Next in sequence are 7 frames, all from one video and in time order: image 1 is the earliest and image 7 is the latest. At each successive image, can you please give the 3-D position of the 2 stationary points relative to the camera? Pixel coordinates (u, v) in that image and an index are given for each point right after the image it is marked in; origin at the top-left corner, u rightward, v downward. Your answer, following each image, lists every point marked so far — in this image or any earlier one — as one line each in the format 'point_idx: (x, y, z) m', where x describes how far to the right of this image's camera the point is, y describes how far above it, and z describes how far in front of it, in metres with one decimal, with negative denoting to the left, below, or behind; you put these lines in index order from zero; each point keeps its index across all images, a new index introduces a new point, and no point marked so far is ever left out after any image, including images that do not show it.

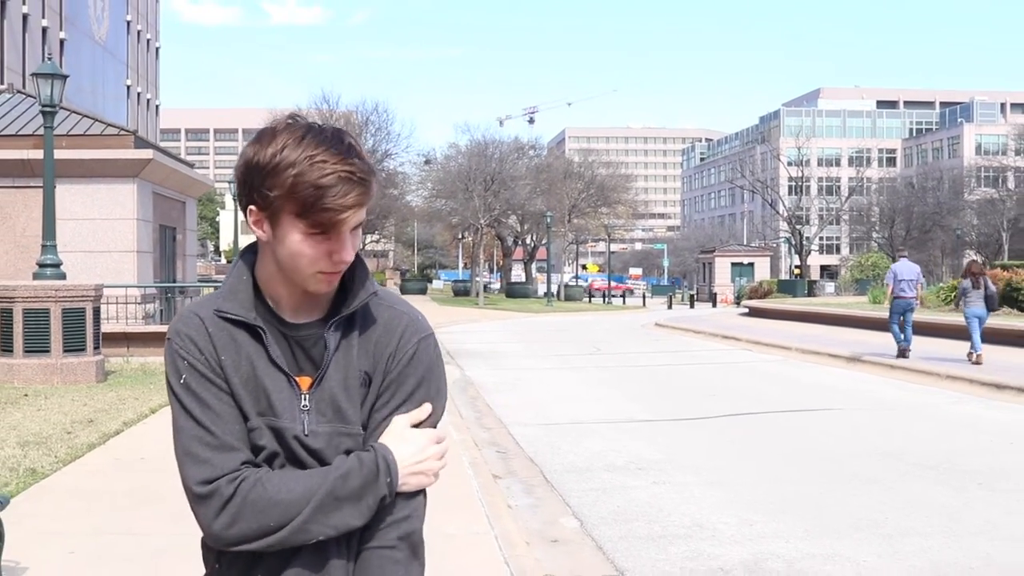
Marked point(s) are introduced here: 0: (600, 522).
0: (+0.6, -1.5, +6.1) m
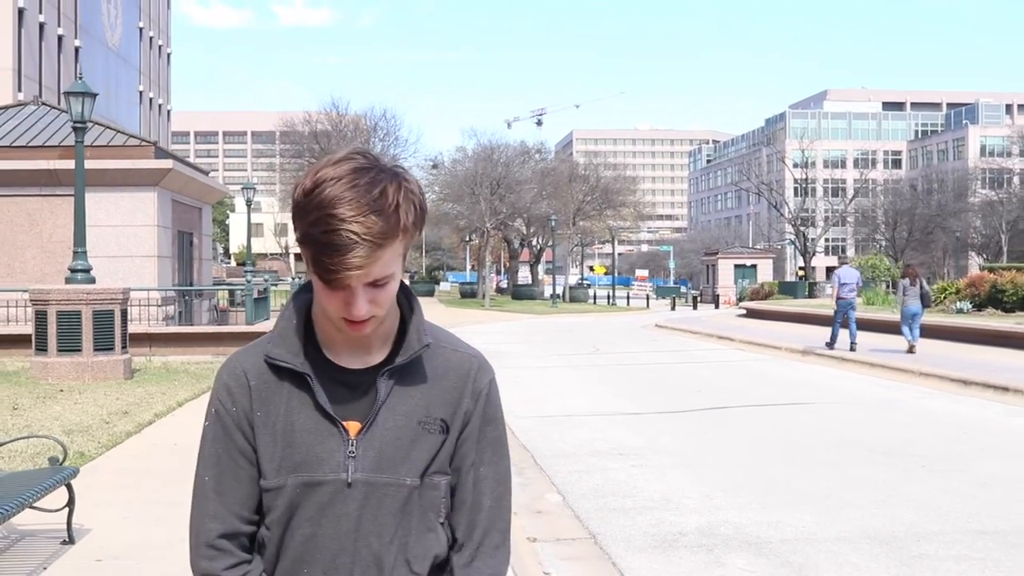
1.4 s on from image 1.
0: (+0.5, -1.5, +7.0) m
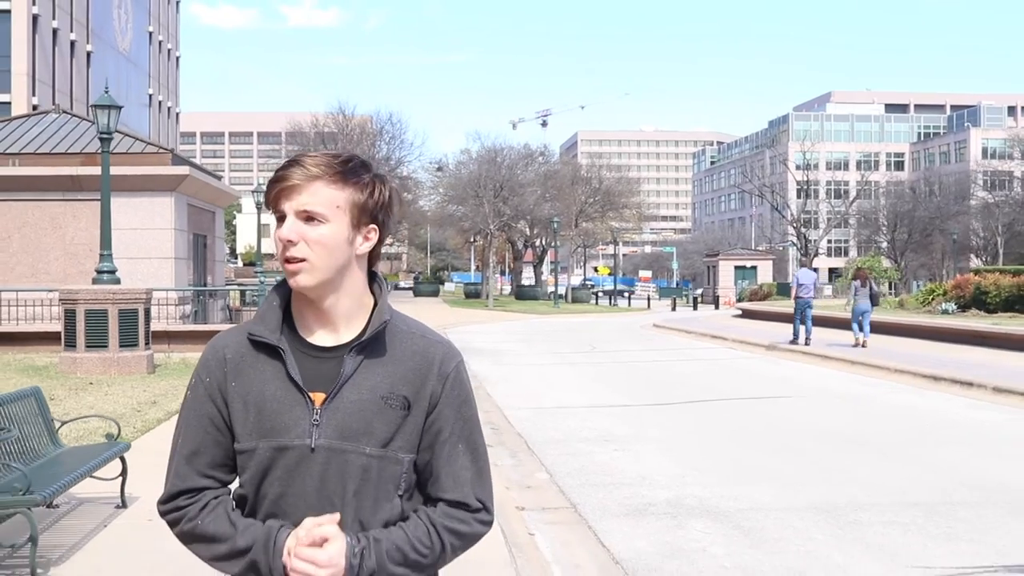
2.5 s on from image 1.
0: (+0.4, -1.5, +7.9) m
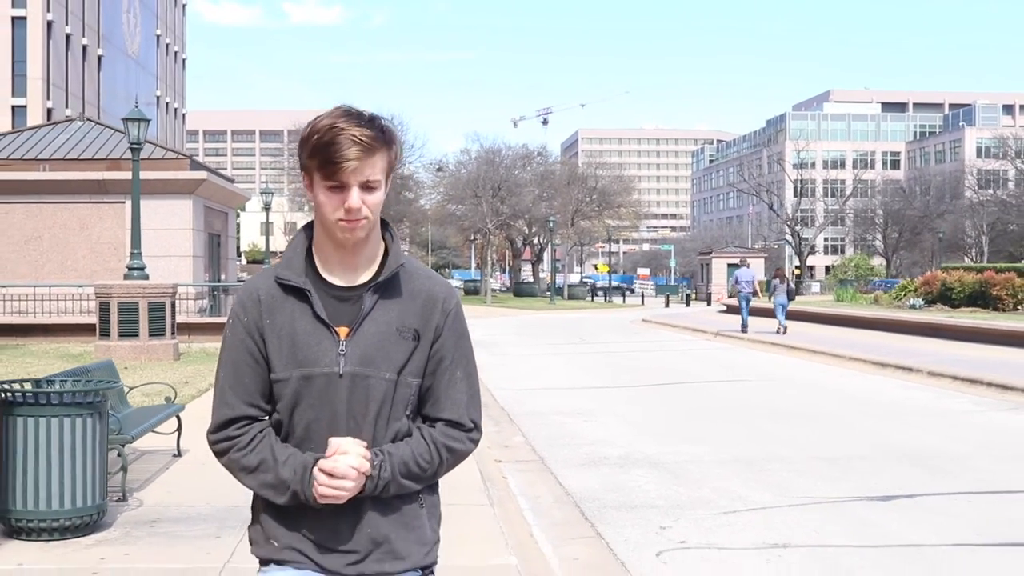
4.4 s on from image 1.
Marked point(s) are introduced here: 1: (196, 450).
0: (+0.3, -1.5, +9.4) m
1: (-2.6, -1.3, +8.1) m
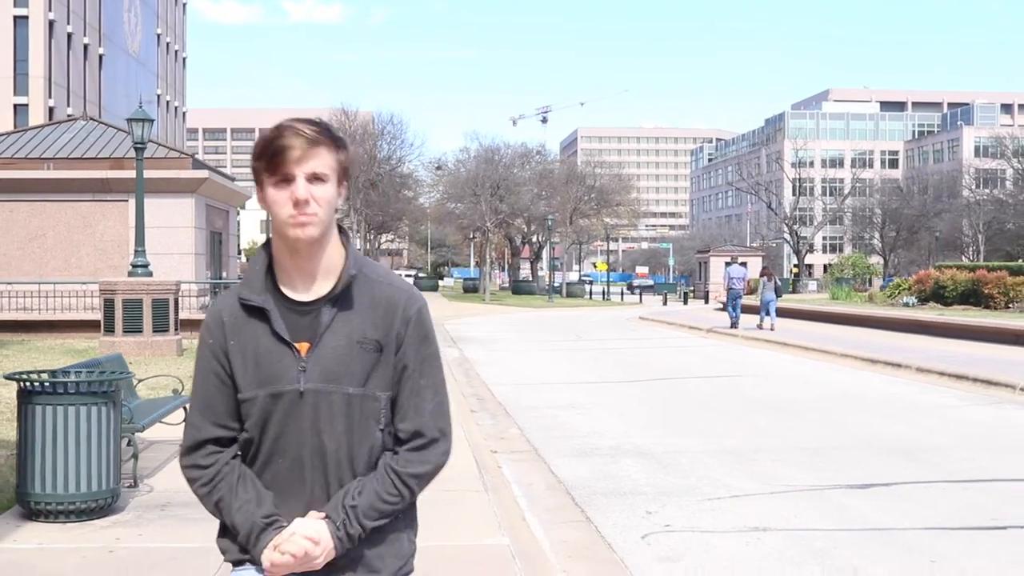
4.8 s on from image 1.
0: (+0.2, -1.4, +9.7) m
1: (-2.7, -1.3, +8.4) m
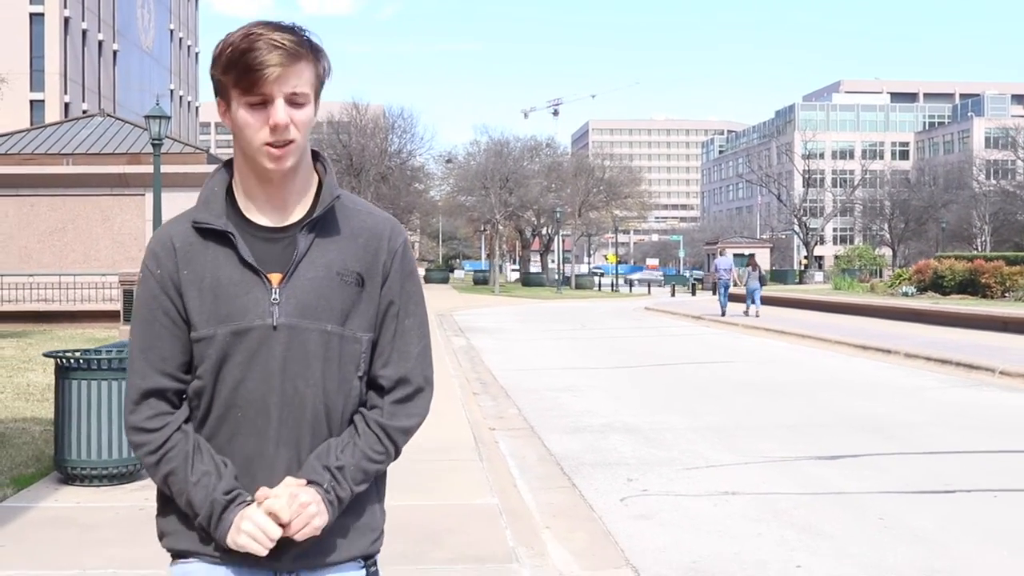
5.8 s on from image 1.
0: (+0.2, -1.3, +10.3) m
1: (-2.7, -1.2, +9.1) m
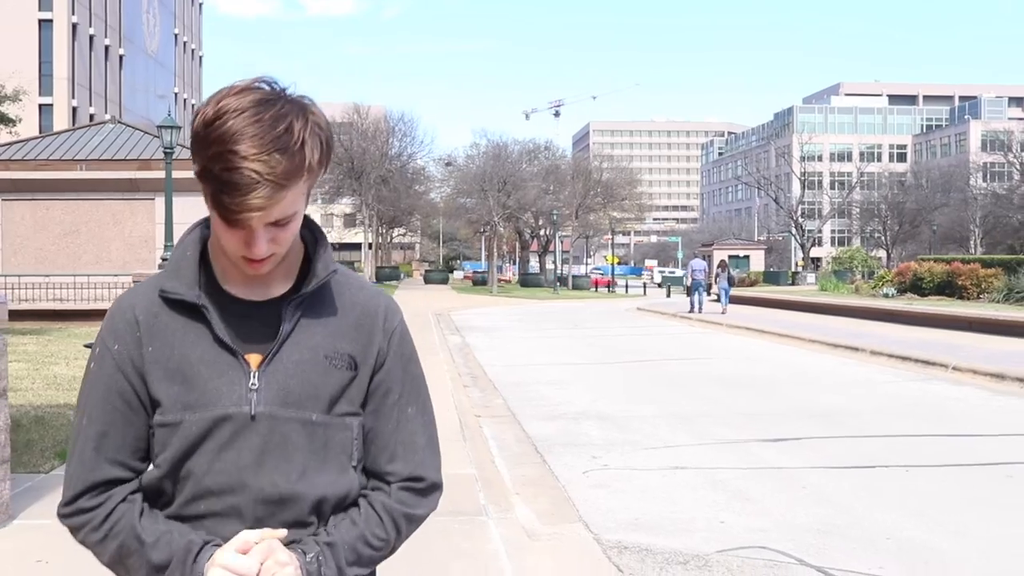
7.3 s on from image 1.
0: (0.0, -1.3, +11.3) m
1: (-2.9, -1.2, +10.1) m
